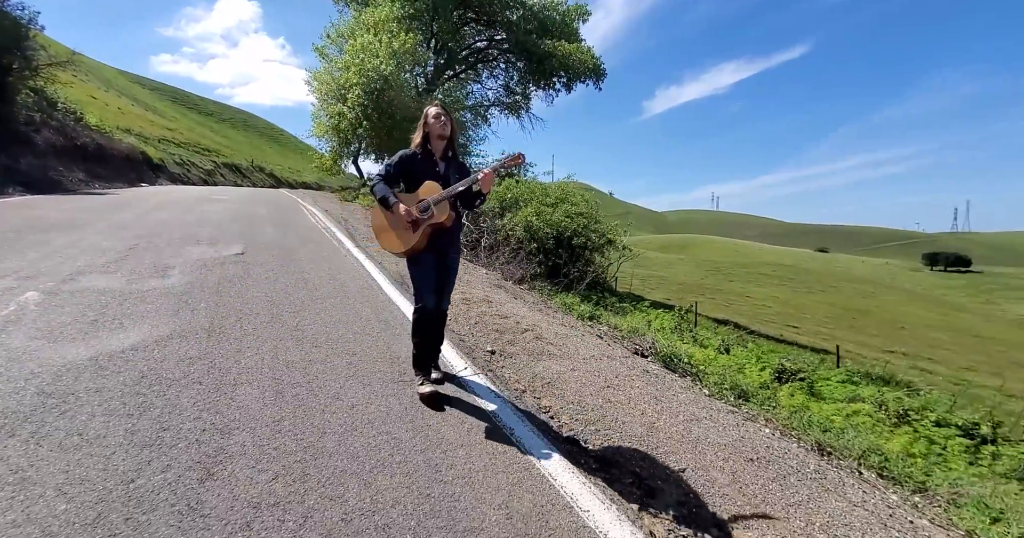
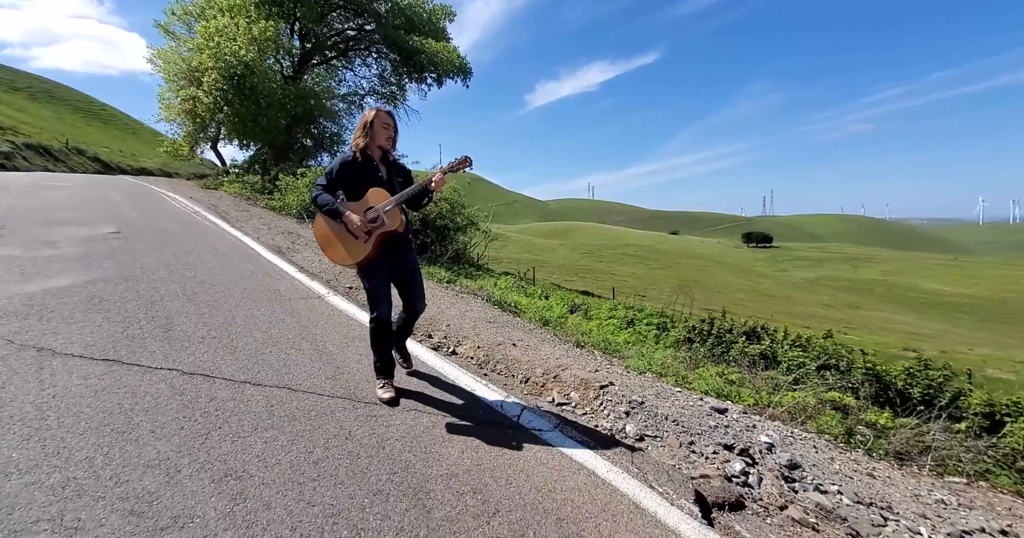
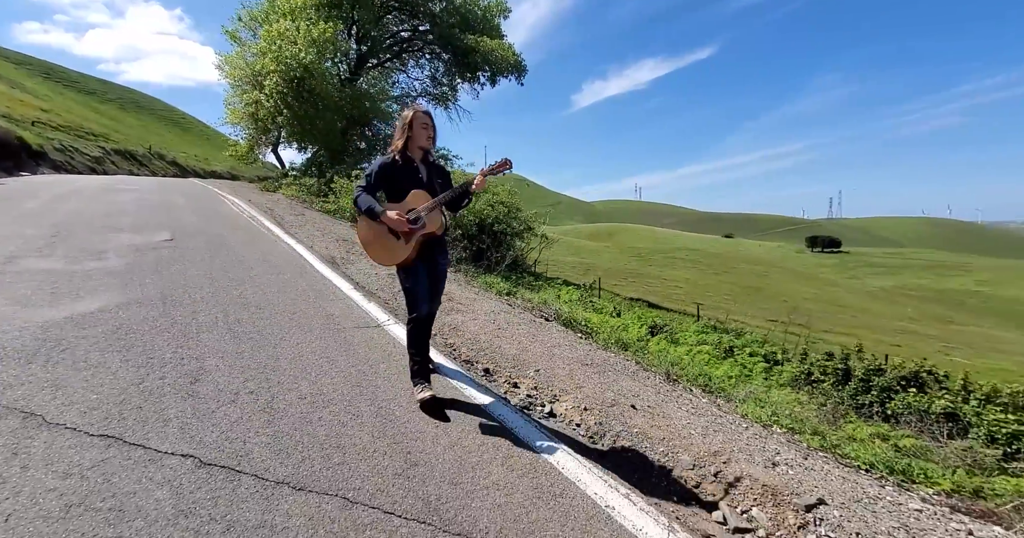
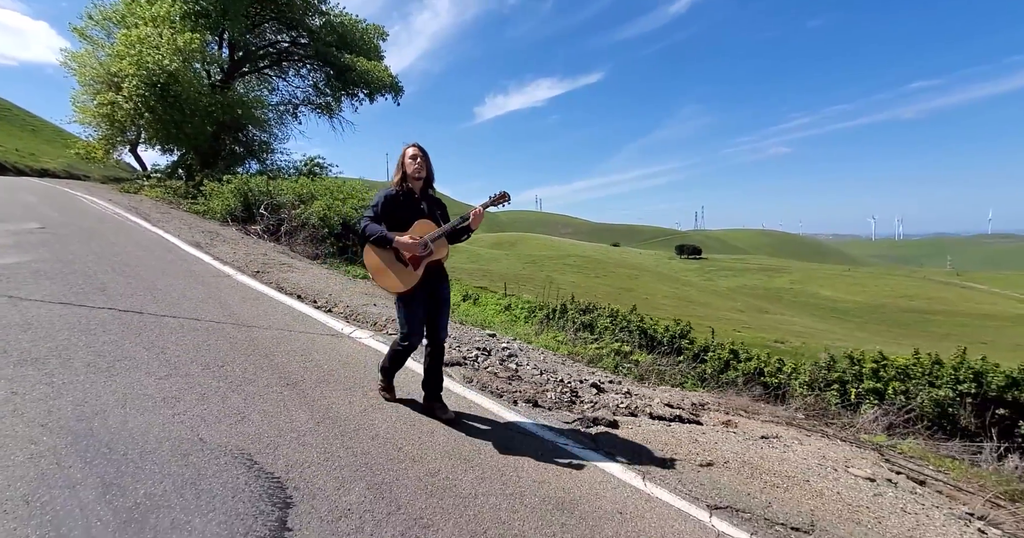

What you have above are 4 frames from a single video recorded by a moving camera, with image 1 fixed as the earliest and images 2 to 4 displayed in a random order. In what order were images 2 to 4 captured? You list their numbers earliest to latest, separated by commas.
3, 2, 4
